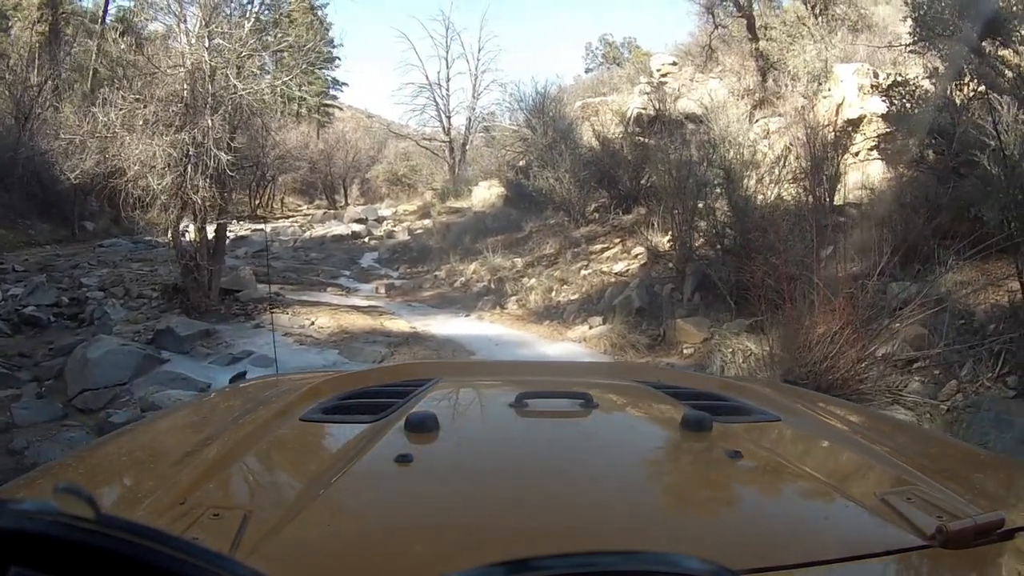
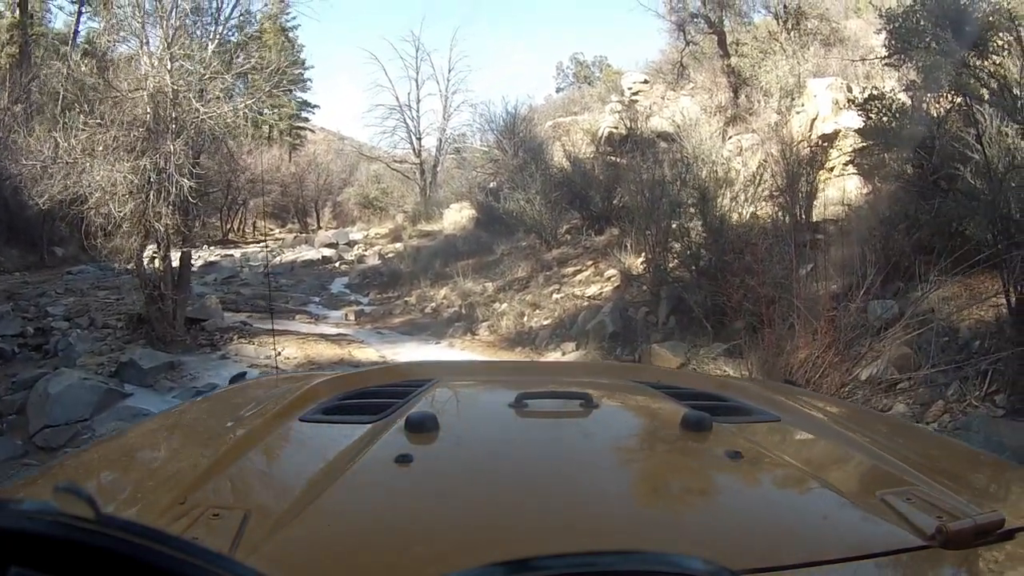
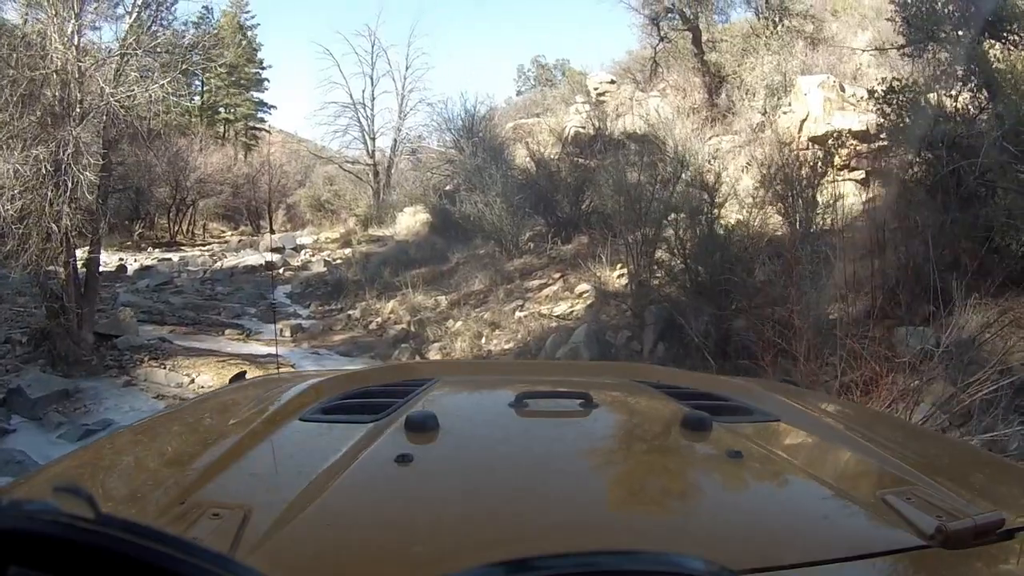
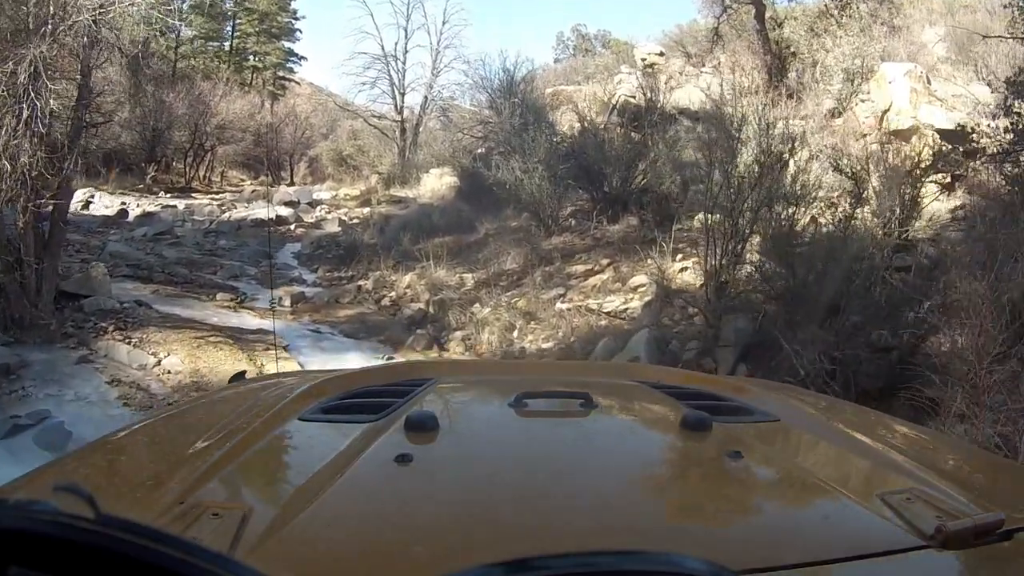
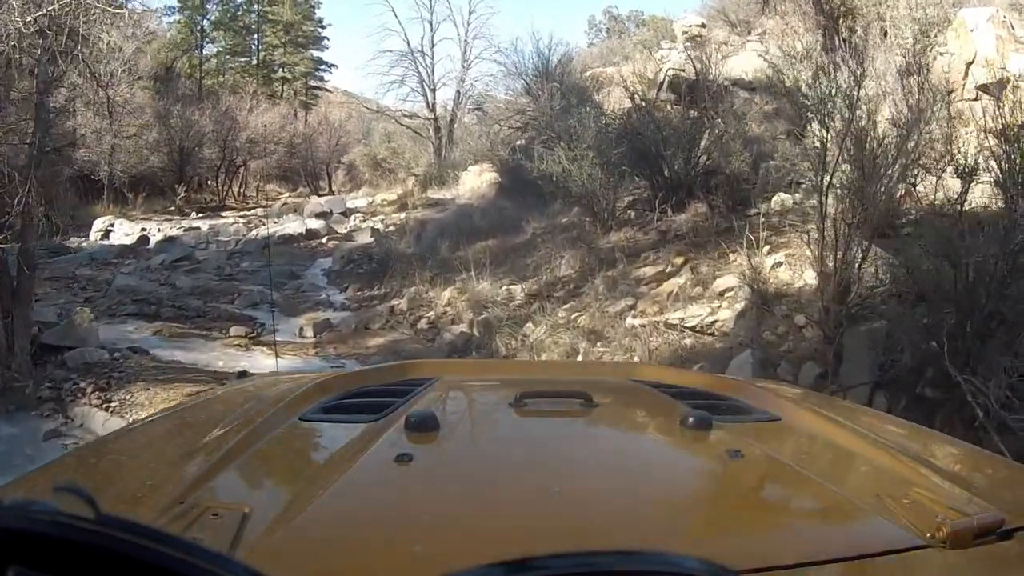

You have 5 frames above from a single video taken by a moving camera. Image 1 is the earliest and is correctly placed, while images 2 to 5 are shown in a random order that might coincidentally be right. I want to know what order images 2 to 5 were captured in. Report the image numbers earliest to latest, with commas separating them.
2, 3, 4, 5
